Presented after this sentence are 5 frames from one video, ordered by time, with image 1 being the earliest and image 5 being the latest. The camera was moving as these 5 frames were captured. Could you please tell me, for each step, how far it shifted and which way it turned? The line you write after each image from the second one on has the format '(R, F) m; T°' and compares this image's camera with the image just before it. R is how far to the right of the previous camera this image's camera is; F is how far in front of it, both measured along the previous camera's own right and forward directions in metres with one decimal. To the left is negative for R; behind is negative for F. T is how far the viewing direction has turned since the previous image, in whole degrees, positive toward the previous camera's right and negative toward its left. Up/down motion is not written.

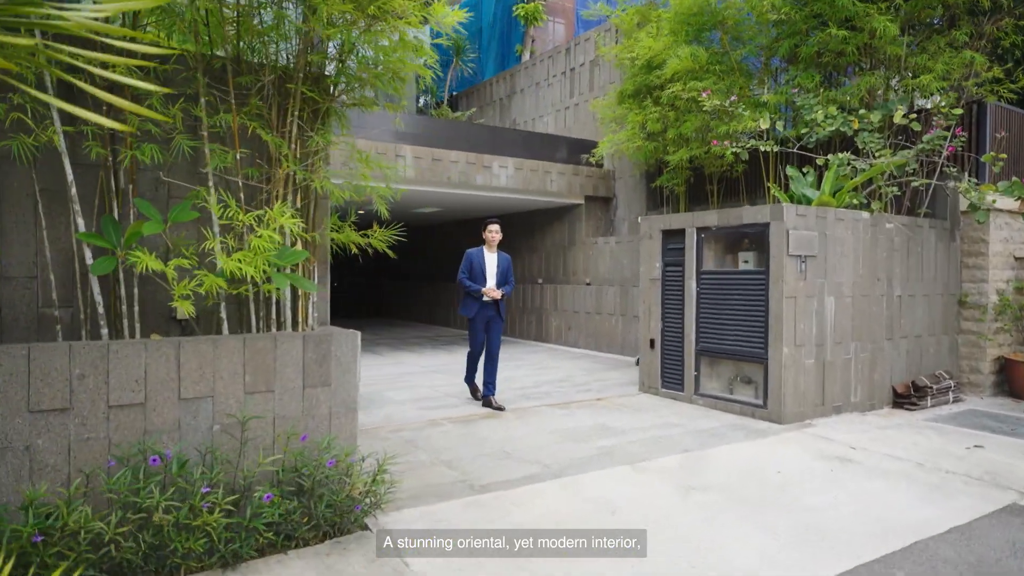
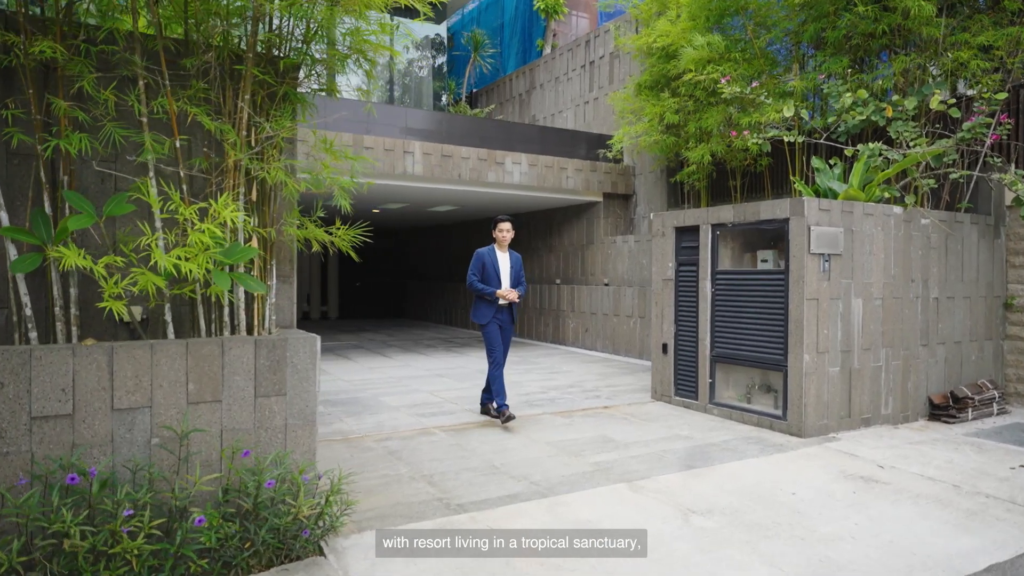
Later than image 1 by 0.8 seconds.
(+0.3, +0.3) m; -3°
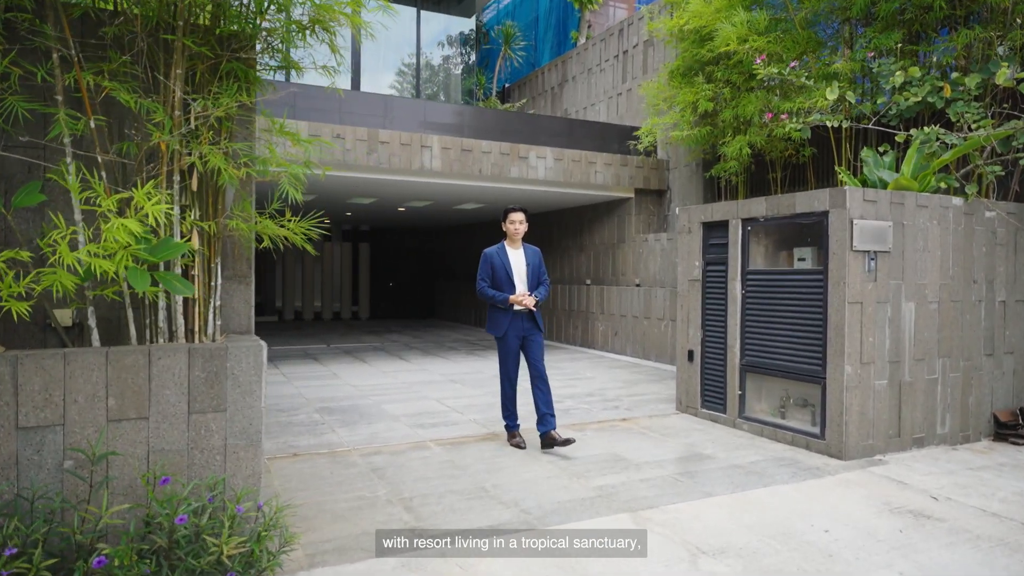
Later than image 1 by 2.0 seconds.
(+0.3, +0.4) m; -4°
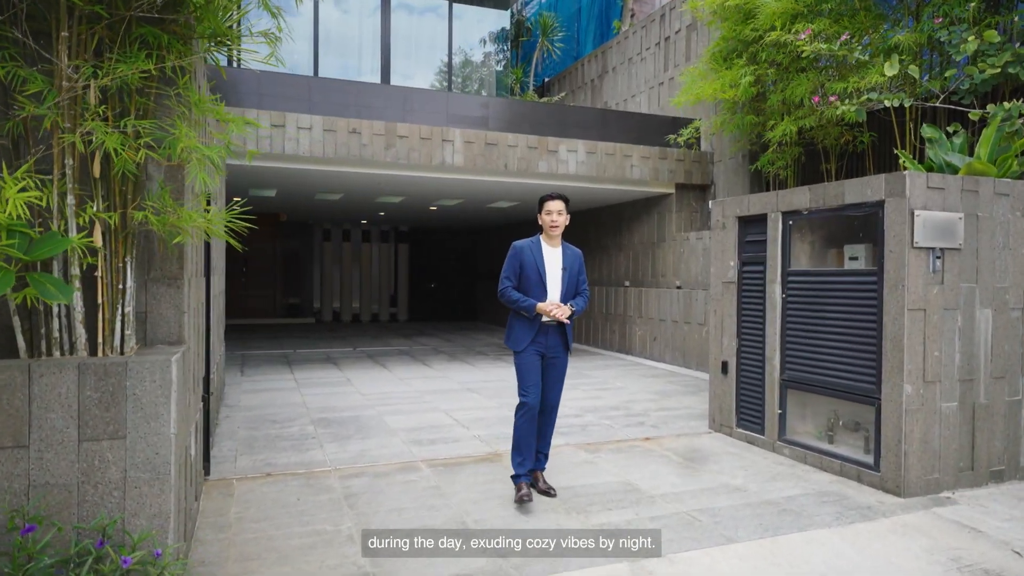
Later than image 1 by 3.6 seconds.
(+0.3, +0.5) m; -5°
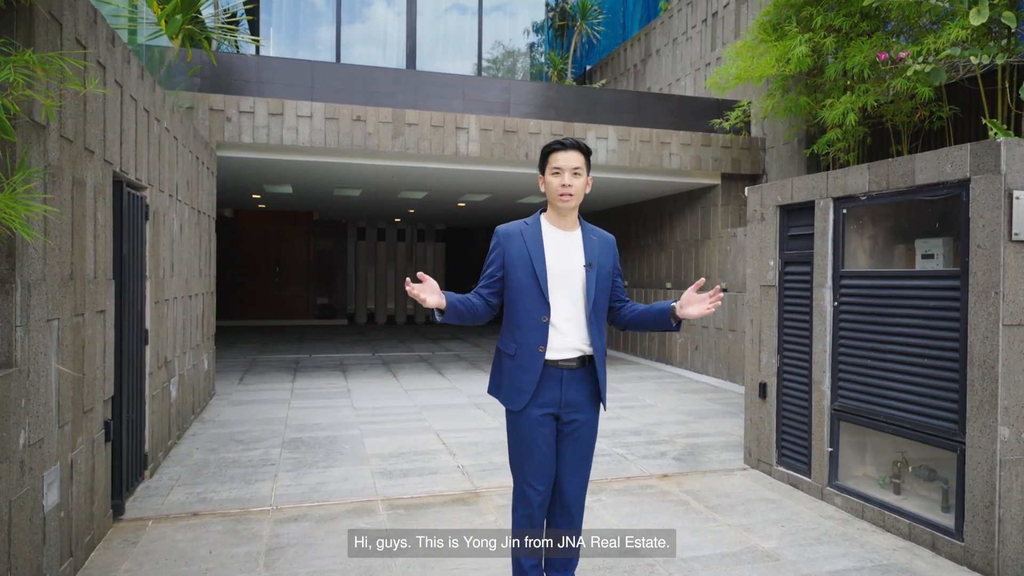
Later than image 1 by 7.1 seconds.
(+0.4, +0.7) m; -5°
